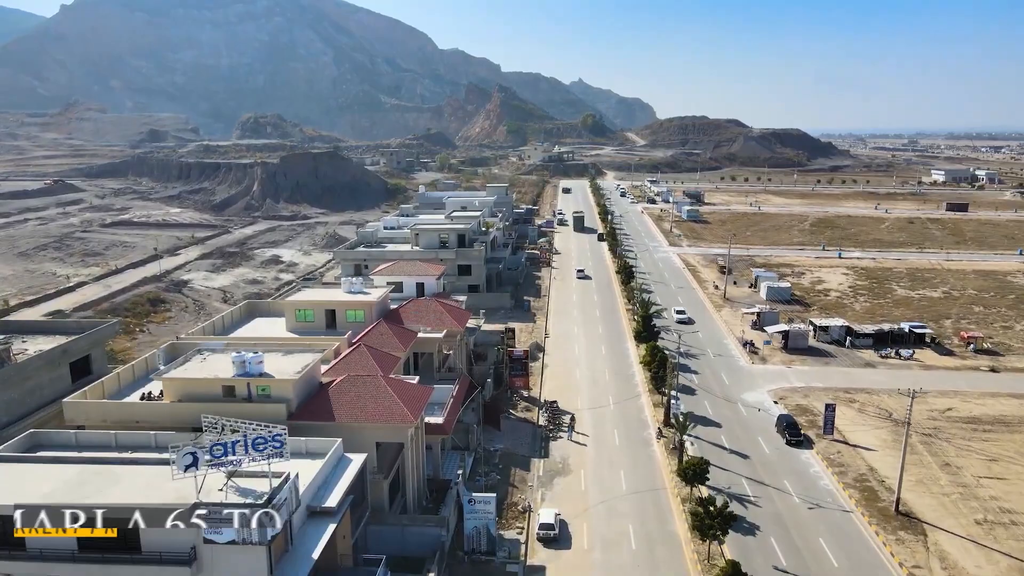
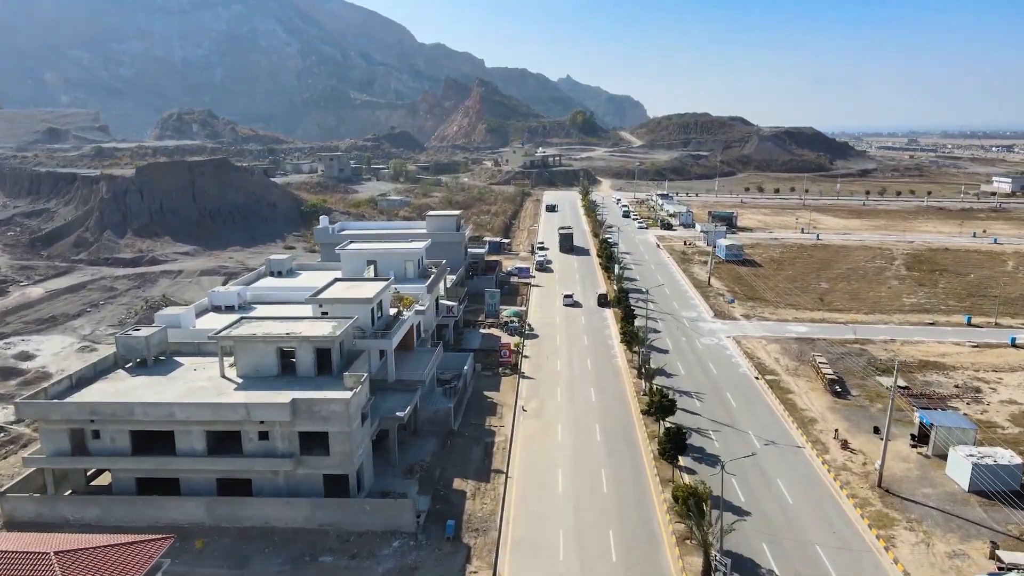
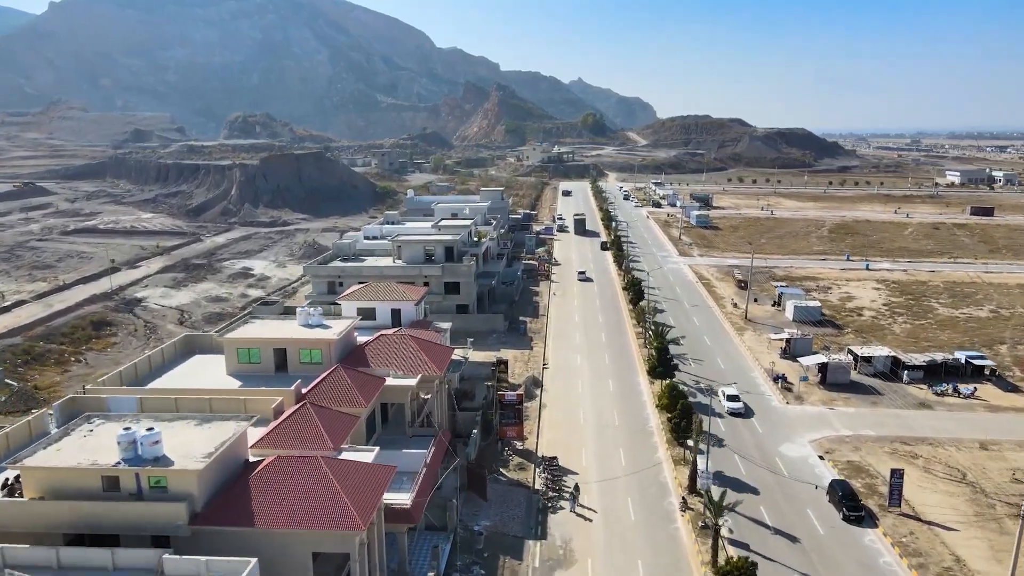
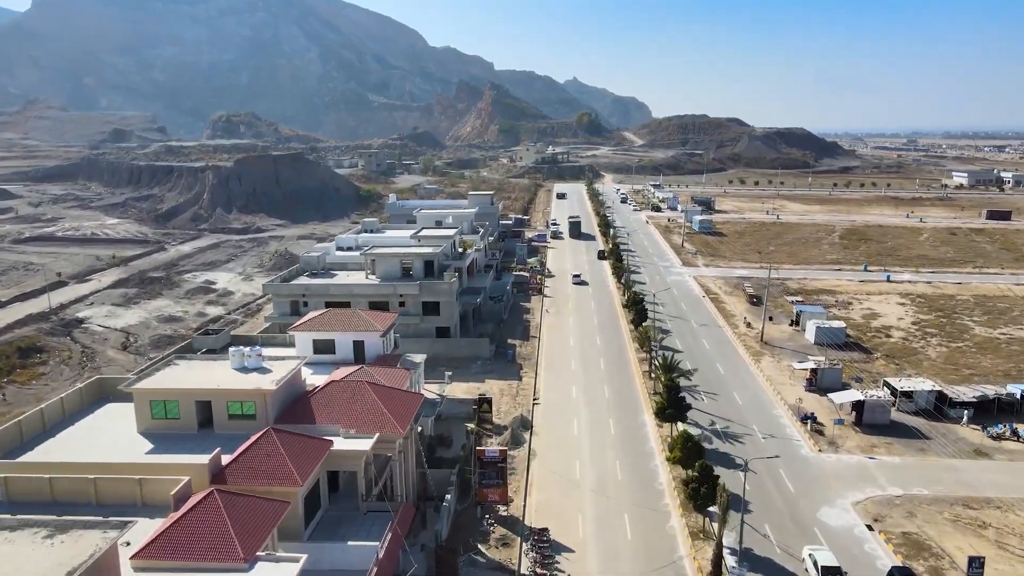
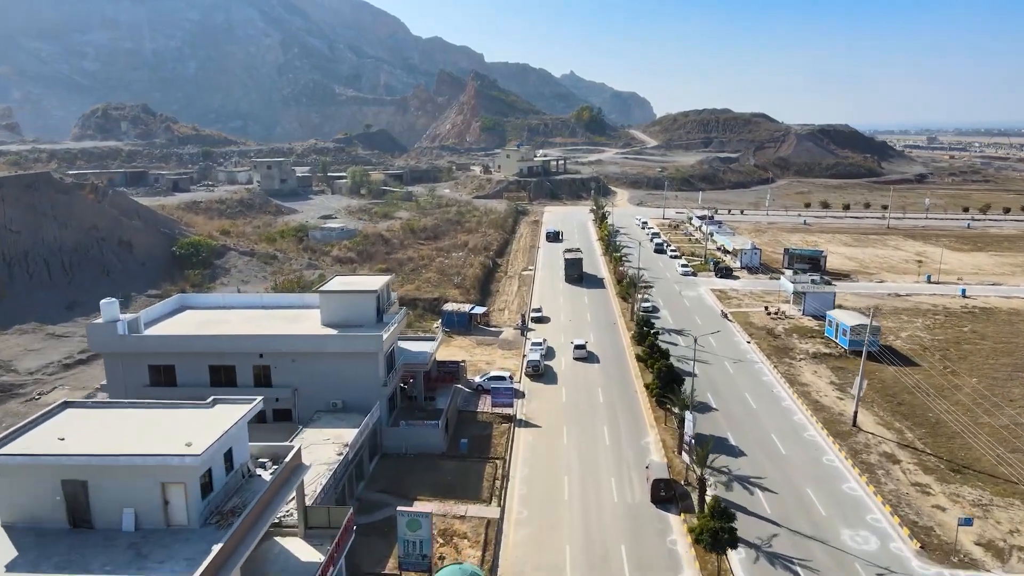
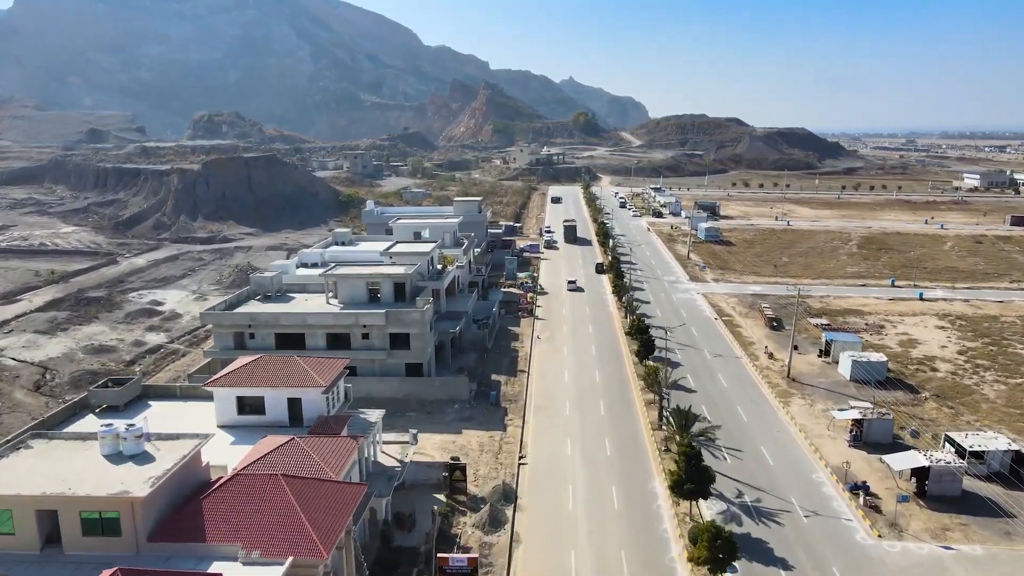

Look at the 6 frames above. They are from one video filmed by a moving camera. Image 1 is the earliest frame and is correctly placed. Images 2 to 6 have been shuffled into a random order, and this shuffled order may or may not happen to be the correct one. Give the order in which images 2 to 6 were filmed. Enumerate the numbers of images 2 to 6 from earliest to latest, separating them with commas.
3, 4, 6, 2, 5
